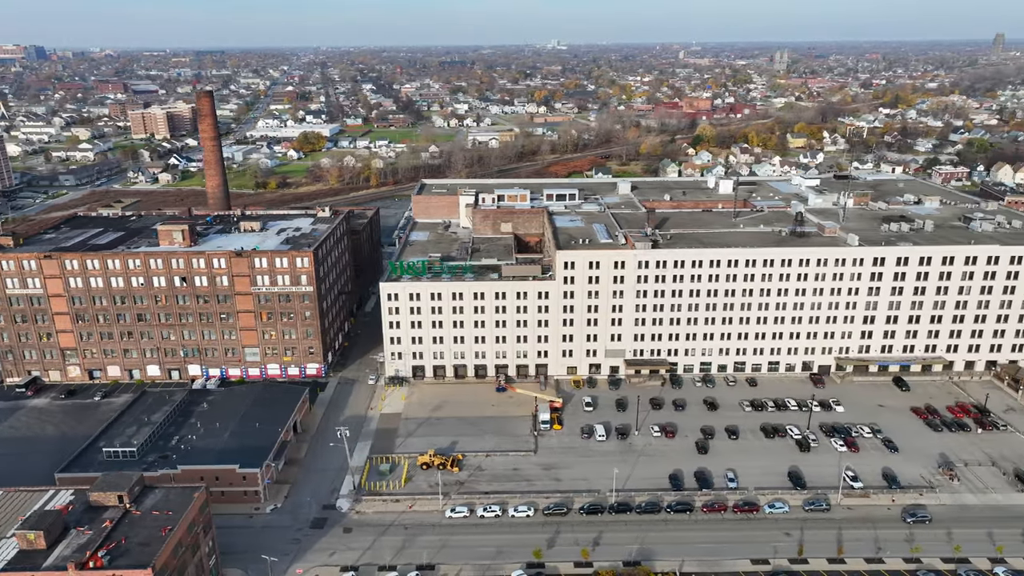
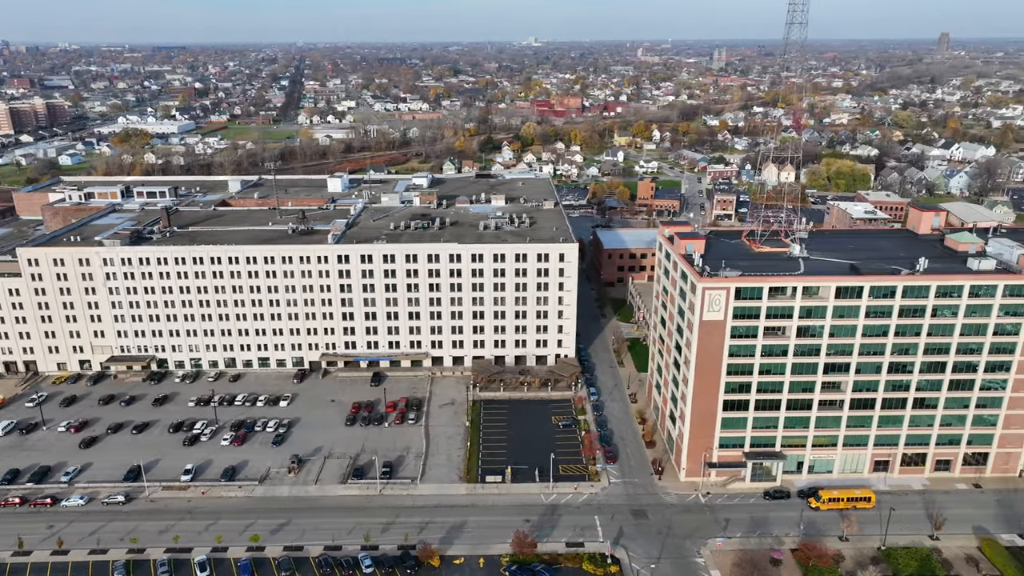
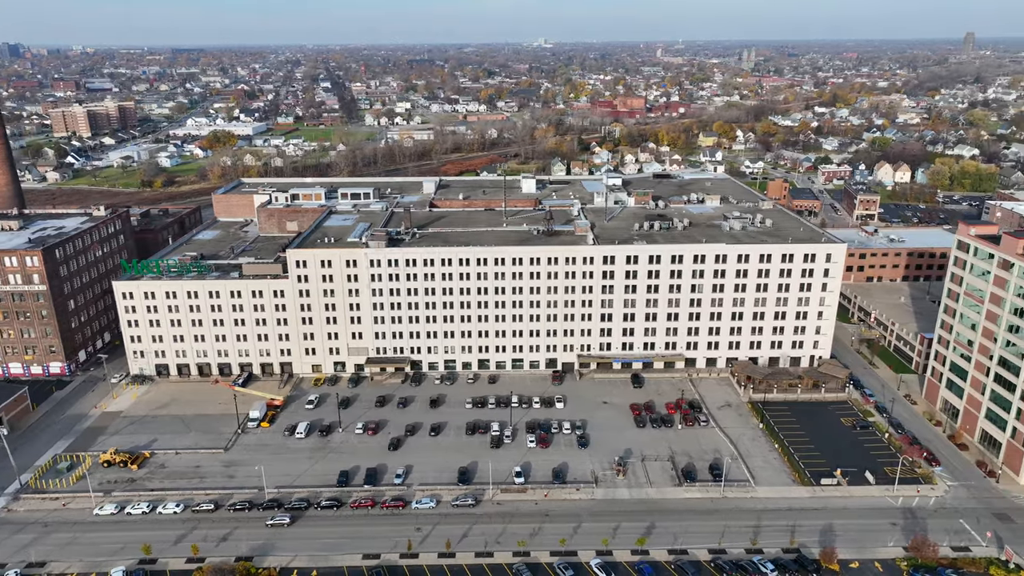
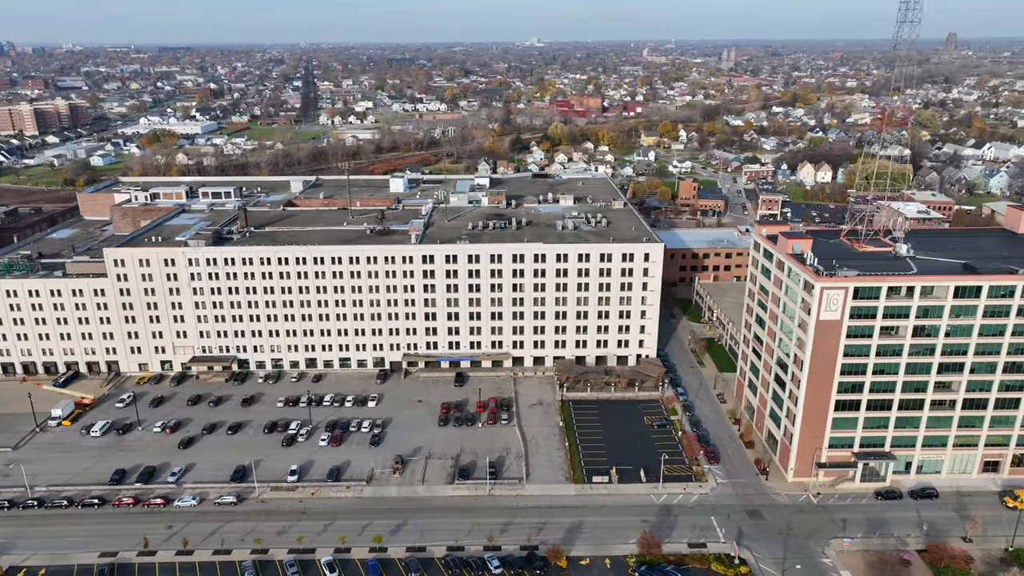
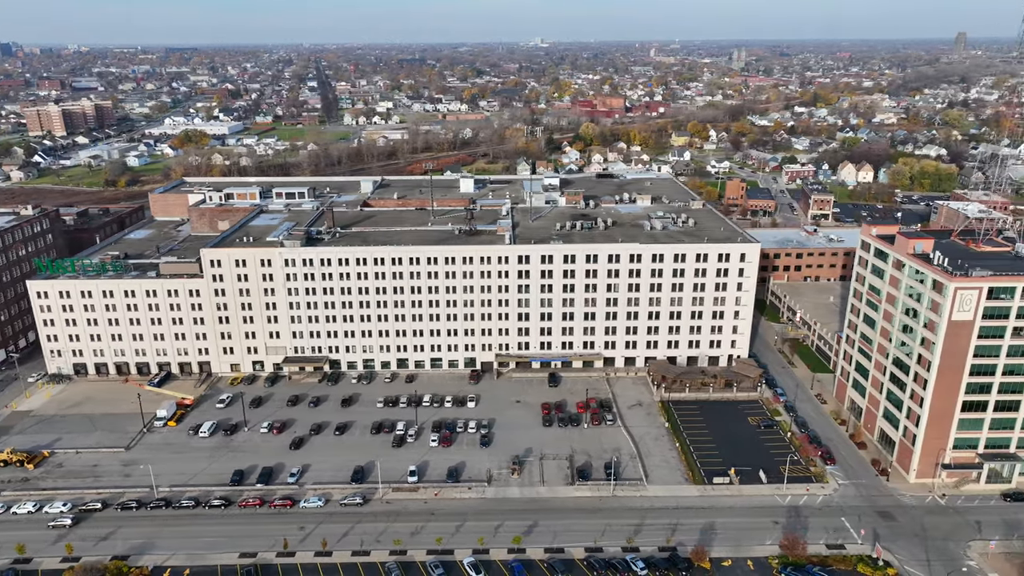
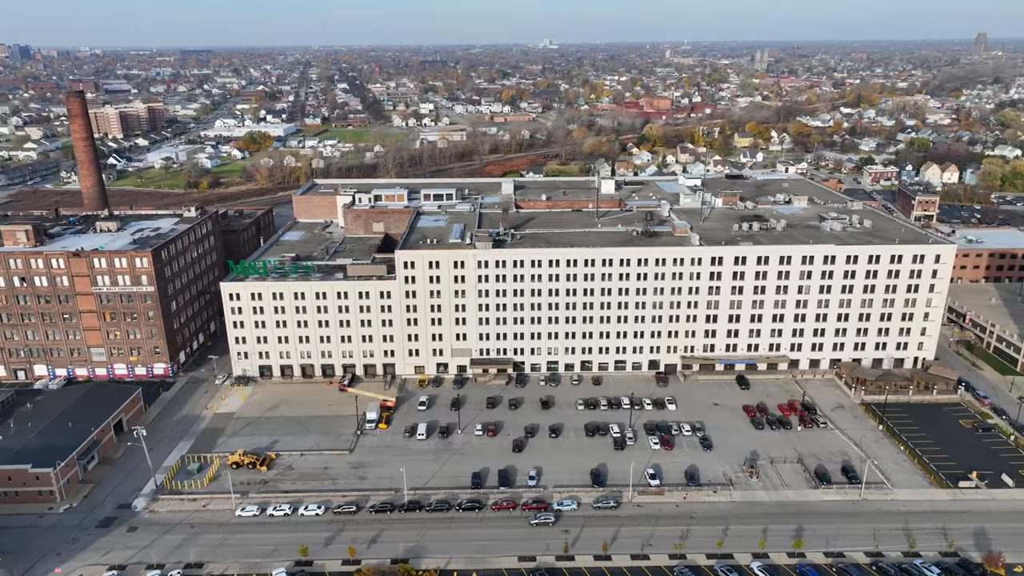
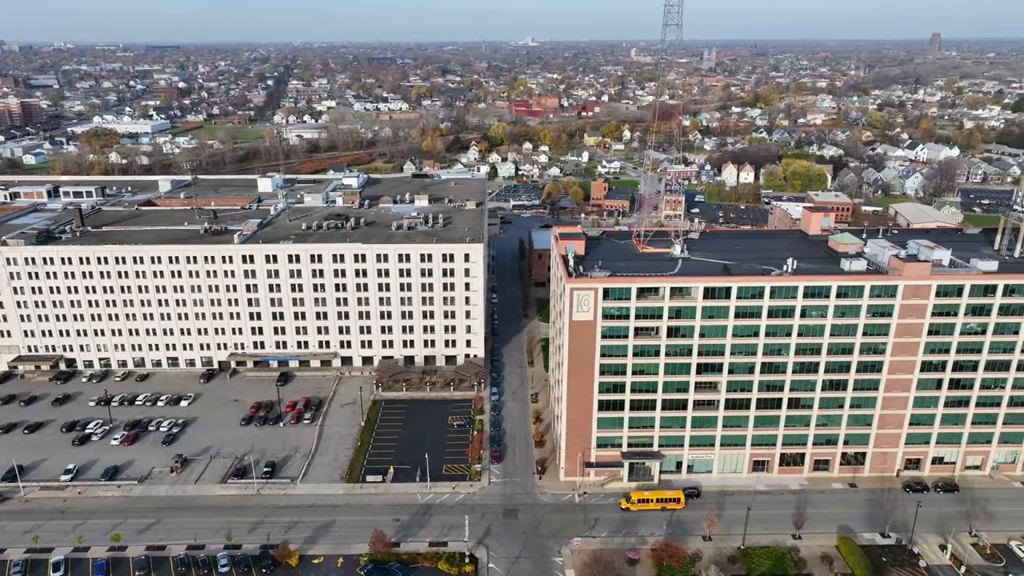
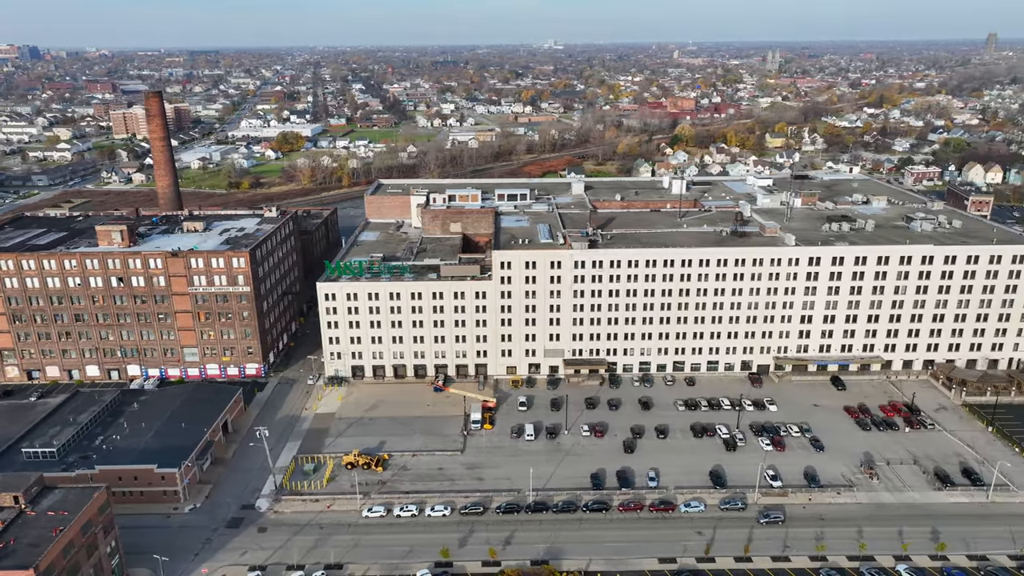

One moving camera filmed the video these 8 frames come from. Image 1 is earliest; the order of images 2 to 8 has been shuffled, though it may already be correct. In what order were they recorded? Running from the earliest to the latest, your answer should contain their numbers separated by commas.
8, 6, 3, 5, 4, 2, 7
